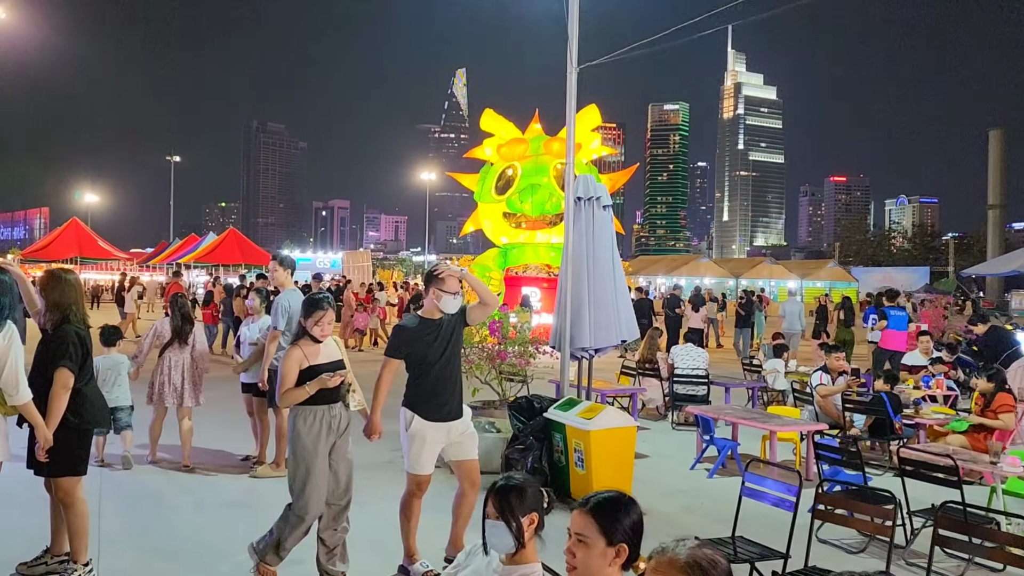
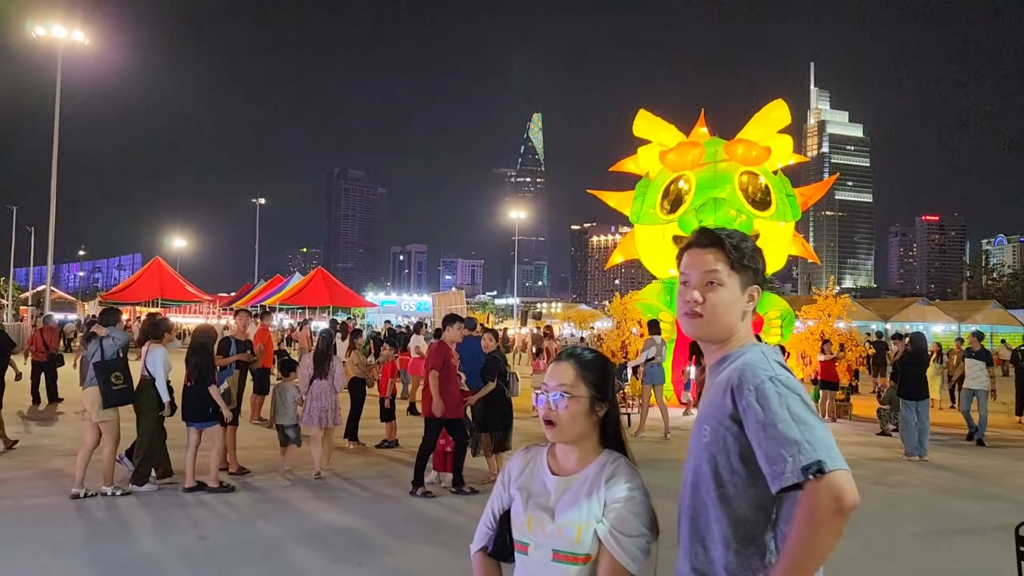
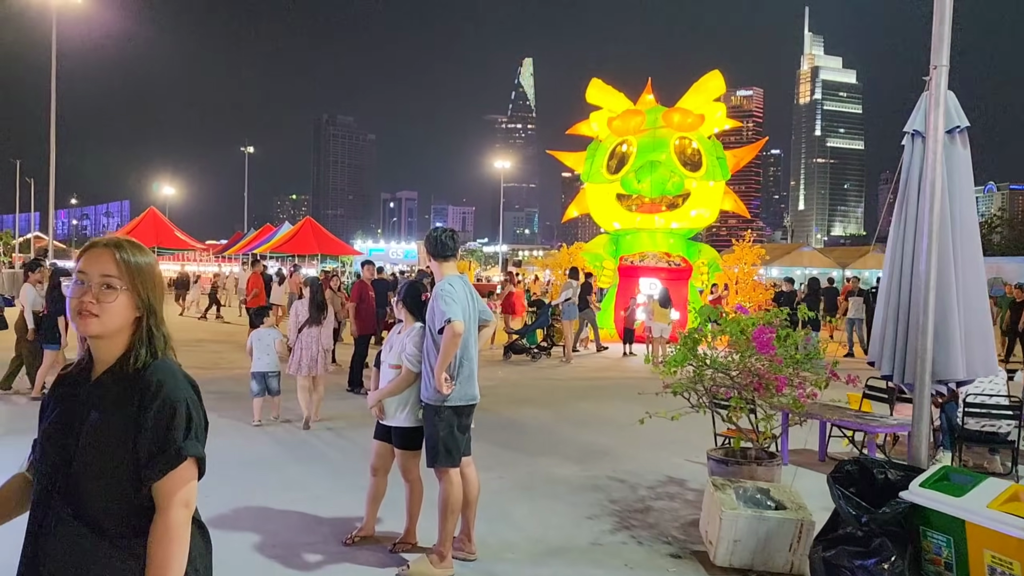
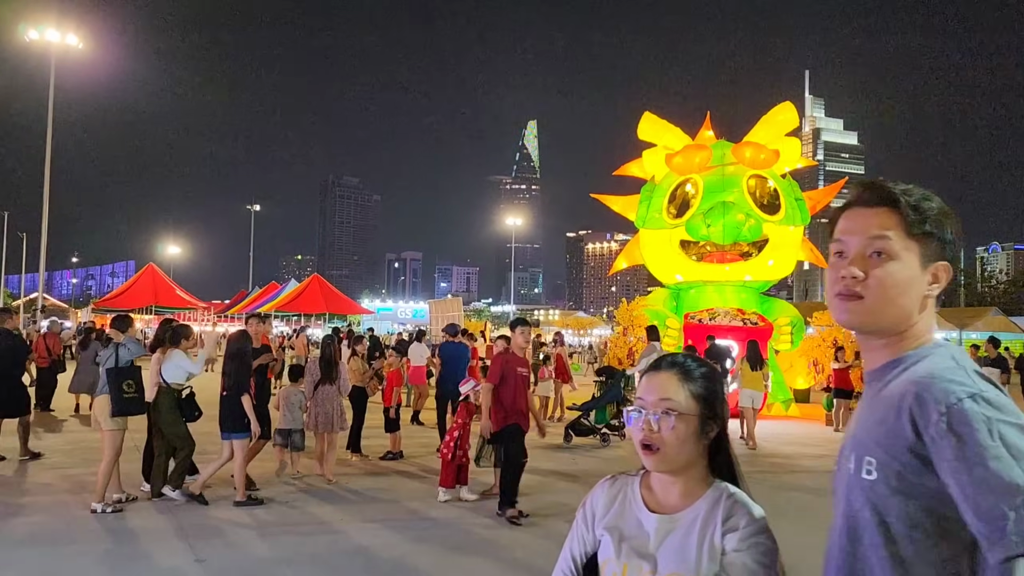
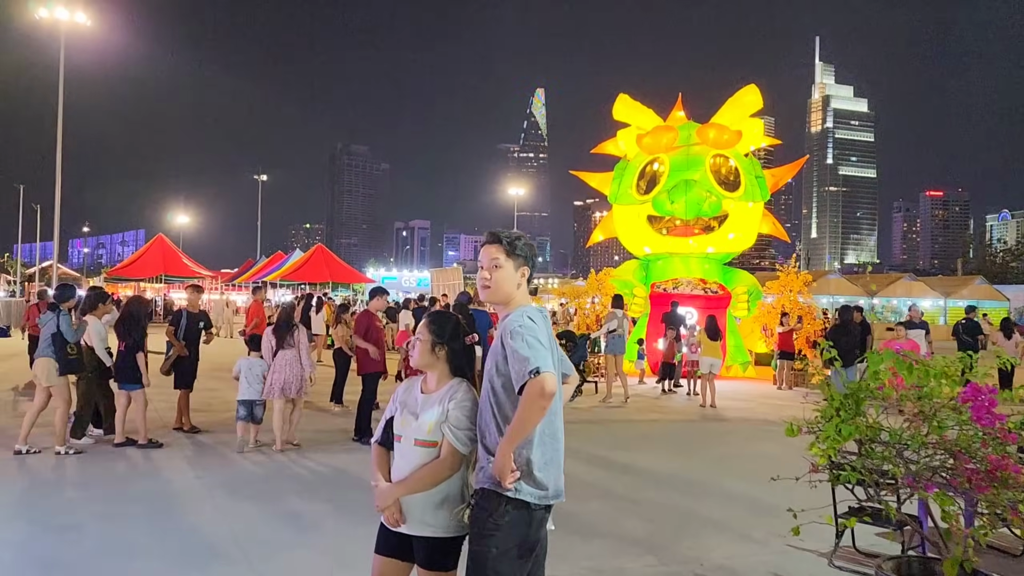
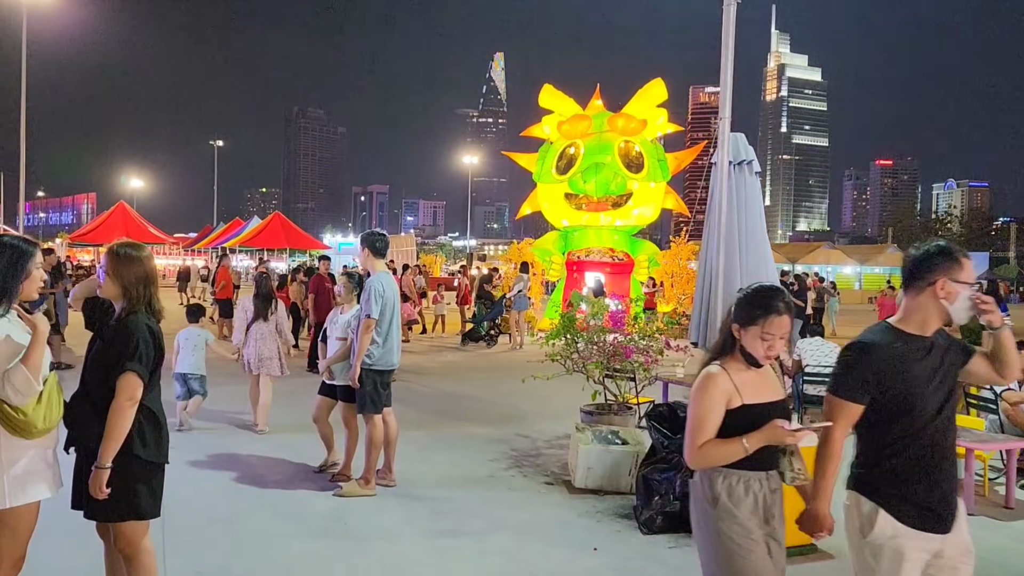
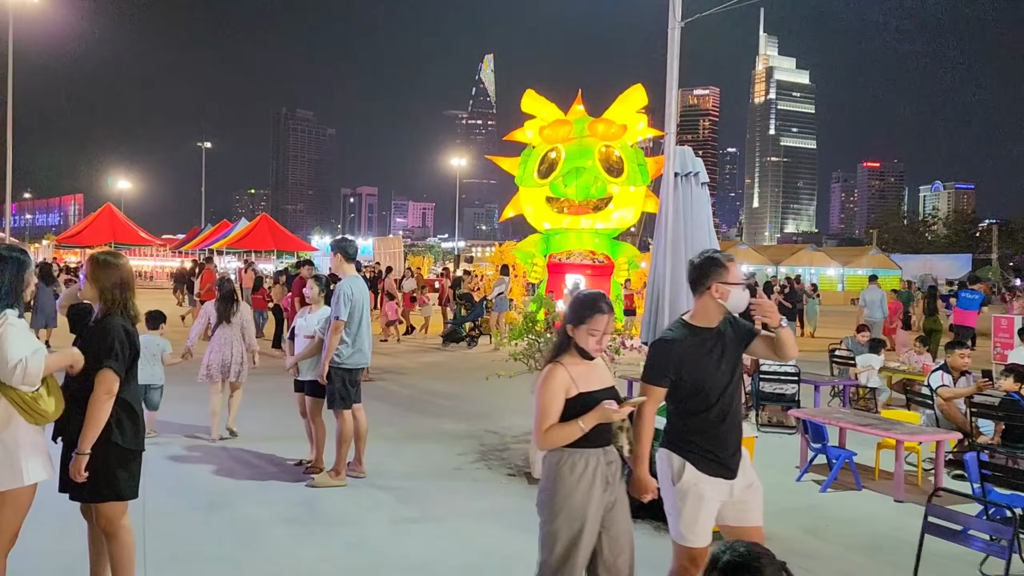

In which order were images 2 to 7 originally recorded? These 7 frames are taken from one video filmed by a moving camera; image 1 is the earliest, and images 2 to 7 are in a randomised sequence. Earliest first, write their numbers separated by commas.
7, 6, 3, 5, 2, 4
